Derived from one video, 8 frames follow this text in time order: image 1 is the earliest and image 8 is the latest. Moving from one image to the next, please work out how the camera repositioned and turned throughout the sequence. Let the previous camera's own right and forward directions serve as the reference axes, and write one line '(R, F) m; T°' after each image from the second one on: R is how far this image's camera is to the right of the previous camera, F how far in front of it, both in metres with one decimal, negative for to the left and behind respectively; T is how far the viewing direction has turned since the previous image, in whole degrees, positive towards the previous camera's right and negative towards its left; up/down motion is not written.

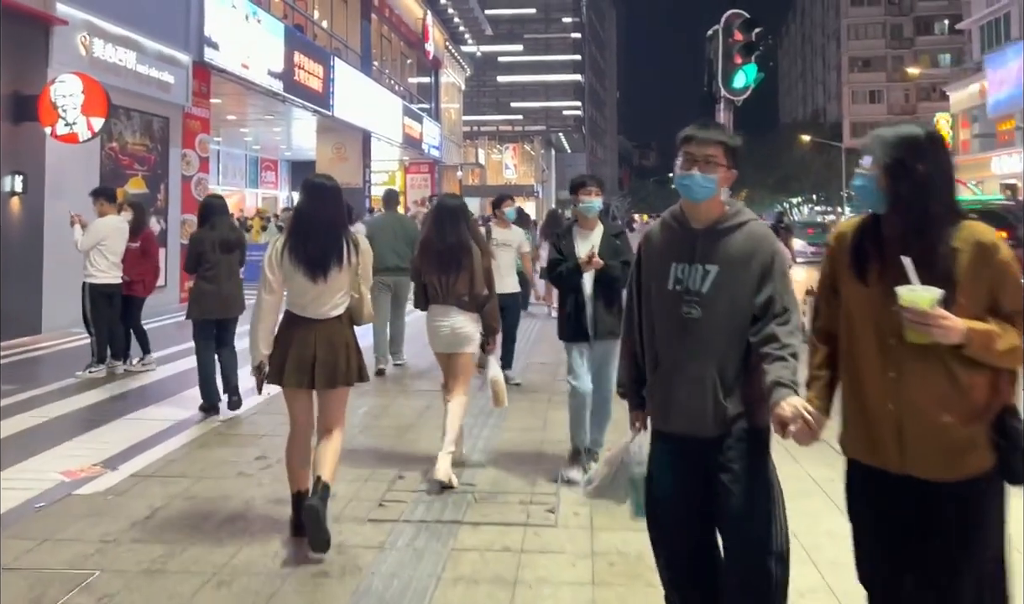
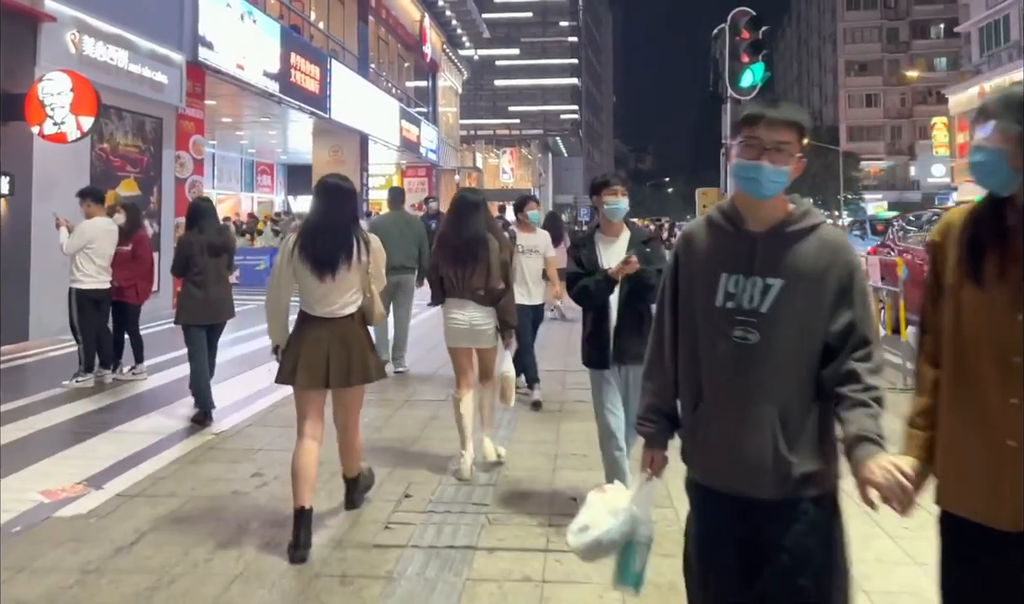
(-0.1, +0.4) m; 0°
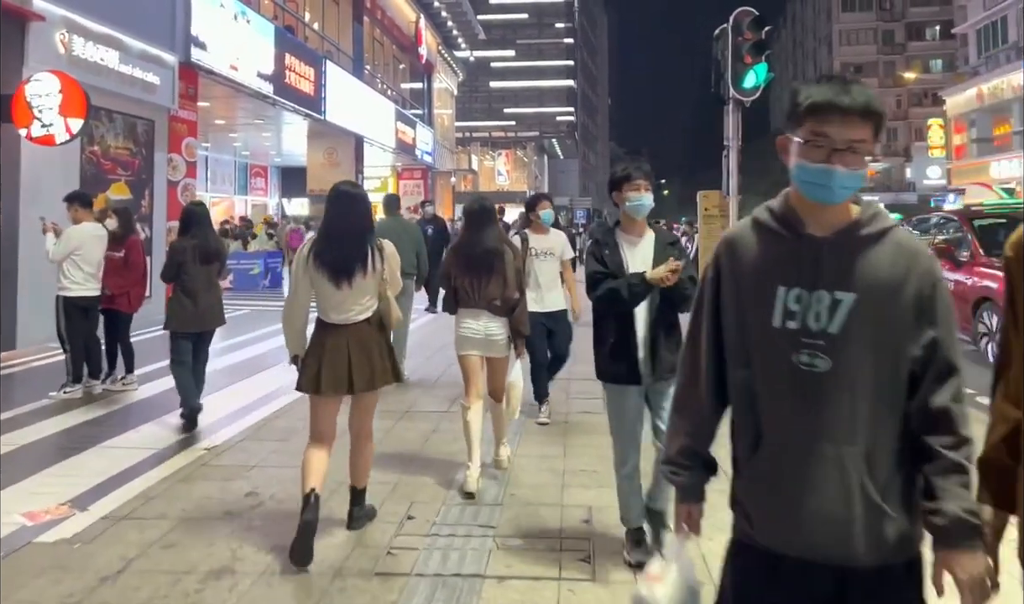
(-0.1, +0.3) m; 0°
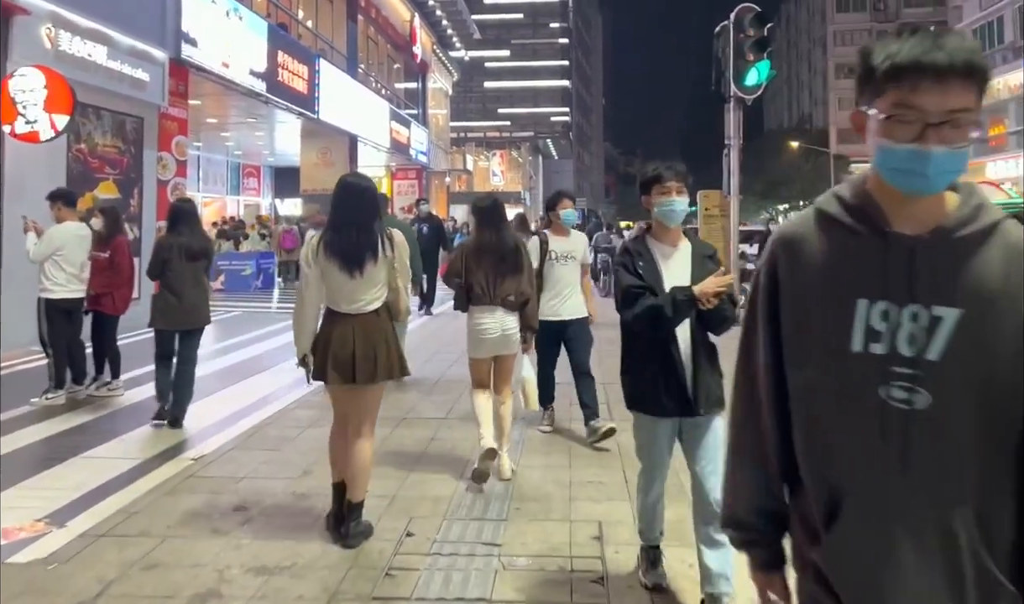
(-0.1, +0.3) m; 0°
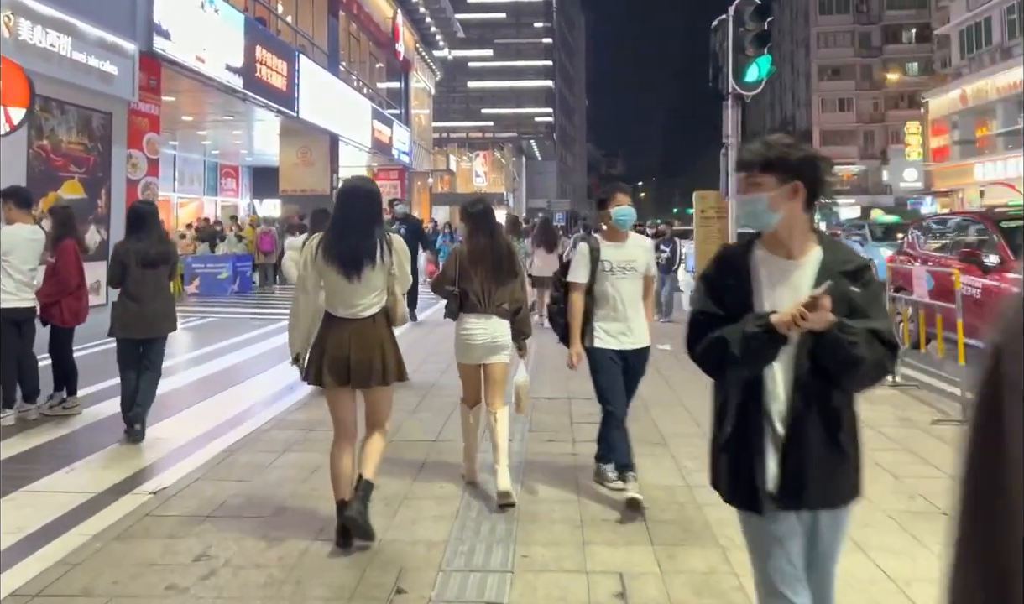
(-0.1, +0.6) m; +1°
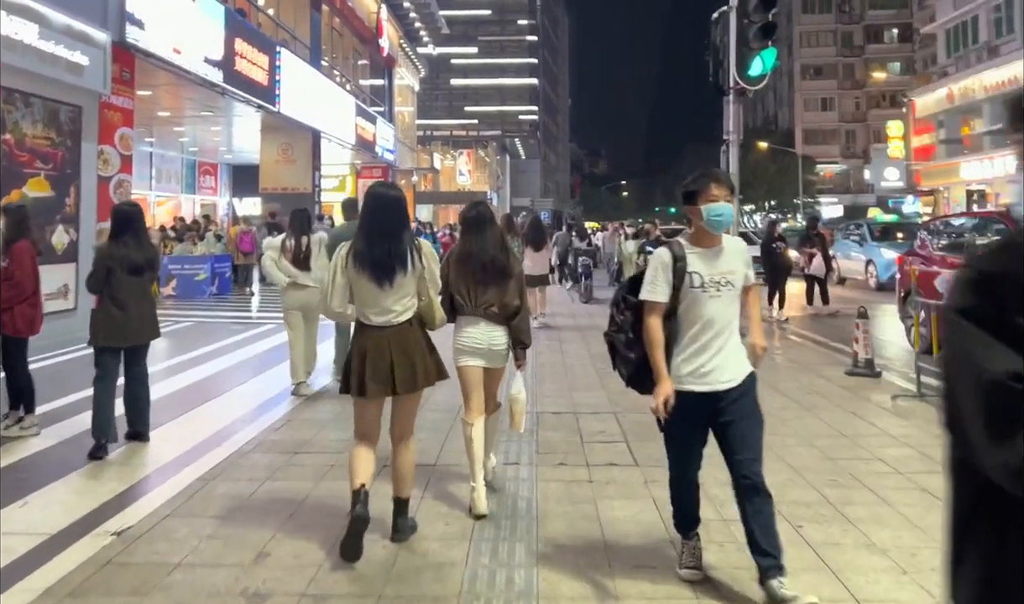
(-0.2, +0.6) m; +1°
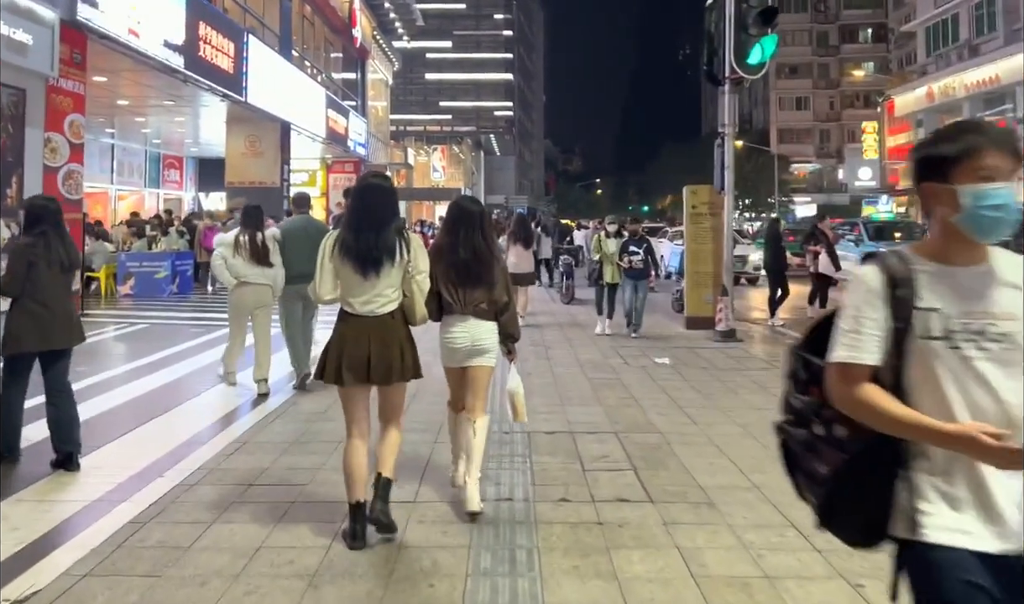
(-0.1, +0.8) m; +2°
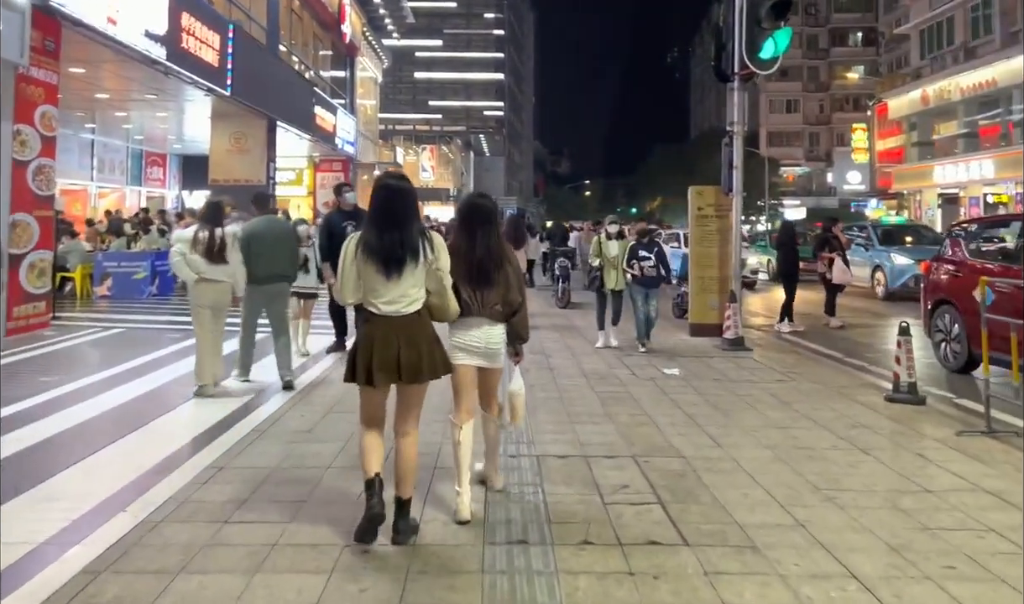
(-0.1, +0.6) m; +1°
